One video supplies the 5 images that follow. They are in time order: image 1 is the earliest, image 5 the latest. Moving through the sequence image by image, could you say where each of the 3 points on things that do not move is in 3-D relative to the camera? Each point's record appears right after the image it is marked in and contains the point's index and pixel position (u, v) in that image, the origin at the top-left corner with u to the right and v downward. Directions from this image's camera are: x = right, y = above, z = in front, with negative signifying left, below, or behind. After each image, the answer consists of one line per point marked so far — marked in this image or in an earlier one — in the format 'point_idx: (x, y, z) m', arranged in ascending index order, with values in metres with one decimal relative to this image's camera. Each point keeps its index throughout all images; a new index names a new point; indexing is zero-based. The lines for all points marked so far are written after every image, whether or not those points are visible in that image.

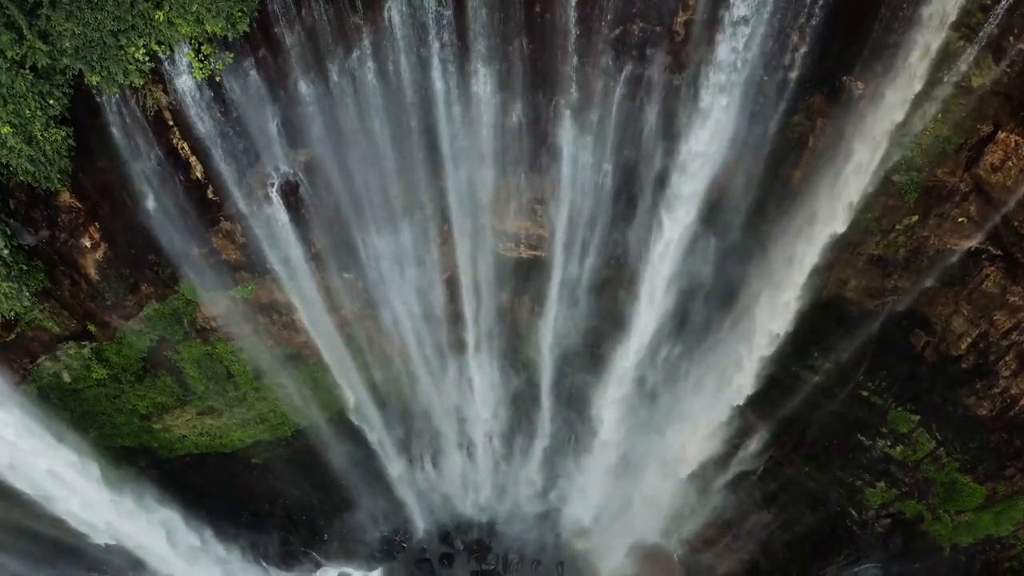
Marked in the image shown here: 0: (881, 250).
0: (+5.5, +0.5, +10.0) m
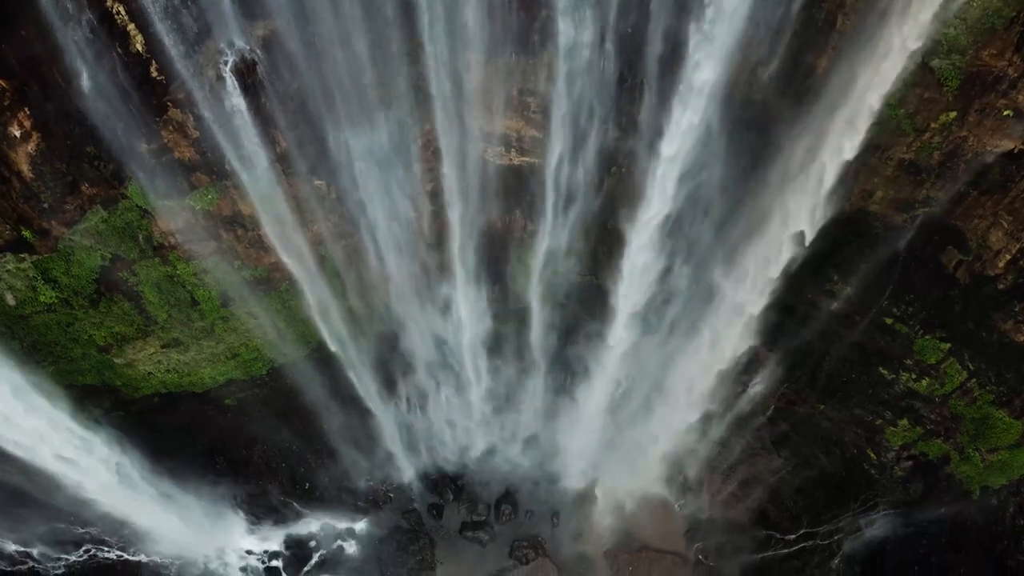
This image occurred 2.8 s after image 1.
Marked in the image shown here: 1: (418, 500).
0: (+5.3, +1.8, +9.0) m
1: (-1.8, -4.1, +13.1) m
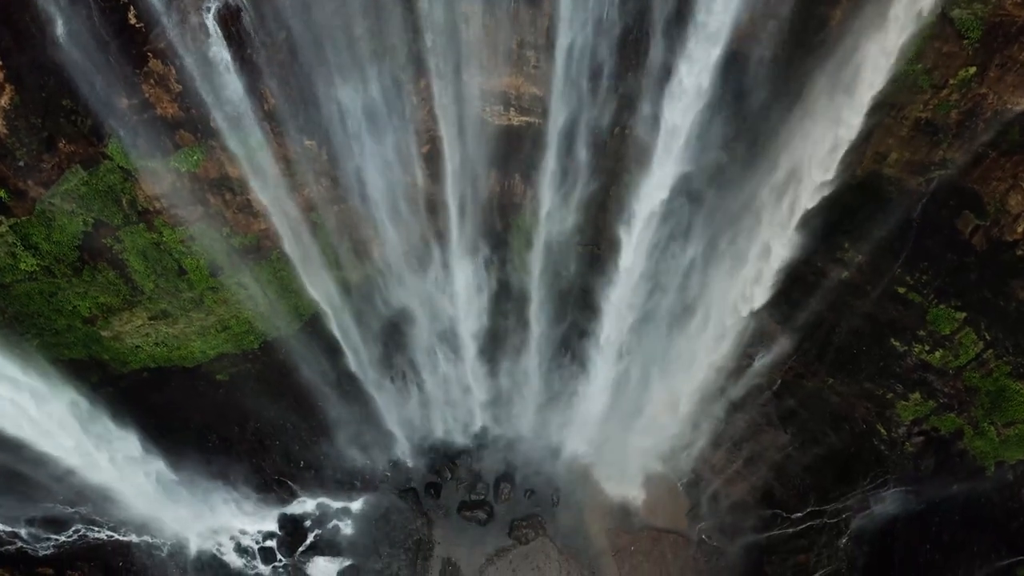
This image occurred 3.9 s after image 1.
0: (+5.3, +2.2, +8.6) m
1: (-1.8, -3.6, +12.8) m
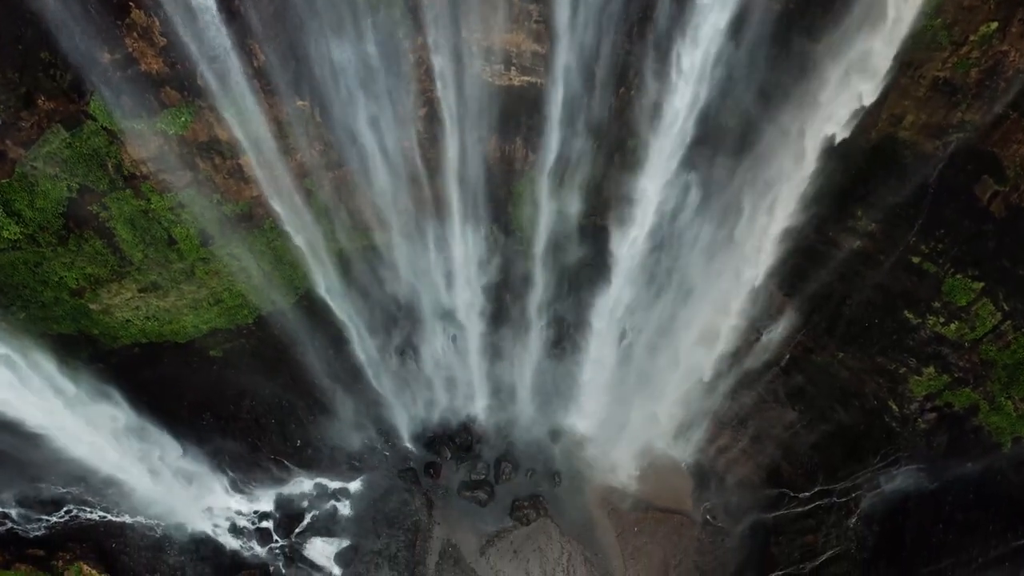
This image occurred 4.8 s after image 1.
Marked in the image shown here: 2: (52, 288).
0: (+5.3, +2.7, +8.2) m
1: (-1.8, -3.1, +12.5) m
2: (-6.7, 0.0, +9.9) m
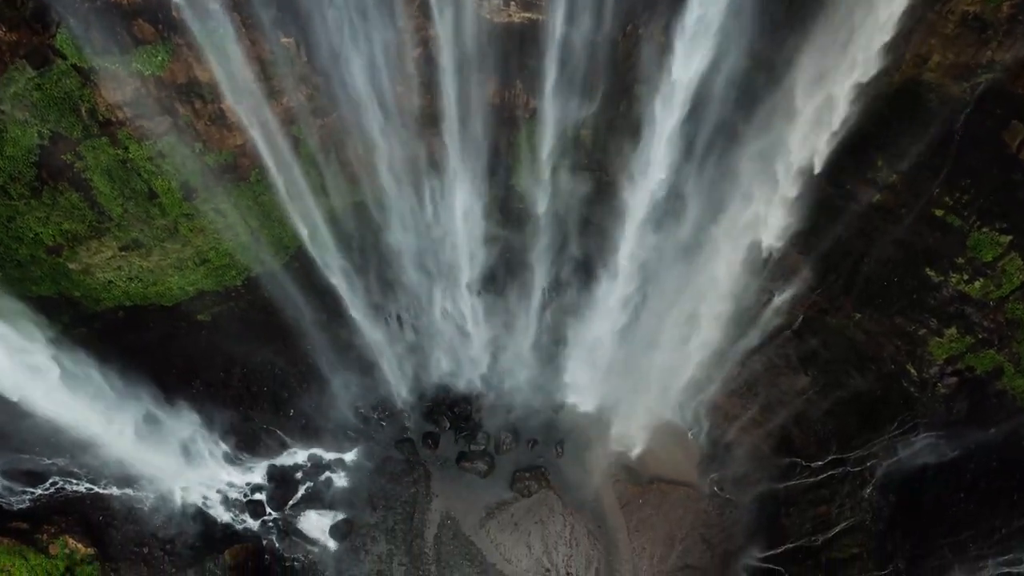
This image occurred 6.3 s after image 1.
0: (+5.3, +3.3, +7.6) m
1: (-1.8, -2.5, +12.1) m
2: (-6.7, +0.6, +9.4) m
